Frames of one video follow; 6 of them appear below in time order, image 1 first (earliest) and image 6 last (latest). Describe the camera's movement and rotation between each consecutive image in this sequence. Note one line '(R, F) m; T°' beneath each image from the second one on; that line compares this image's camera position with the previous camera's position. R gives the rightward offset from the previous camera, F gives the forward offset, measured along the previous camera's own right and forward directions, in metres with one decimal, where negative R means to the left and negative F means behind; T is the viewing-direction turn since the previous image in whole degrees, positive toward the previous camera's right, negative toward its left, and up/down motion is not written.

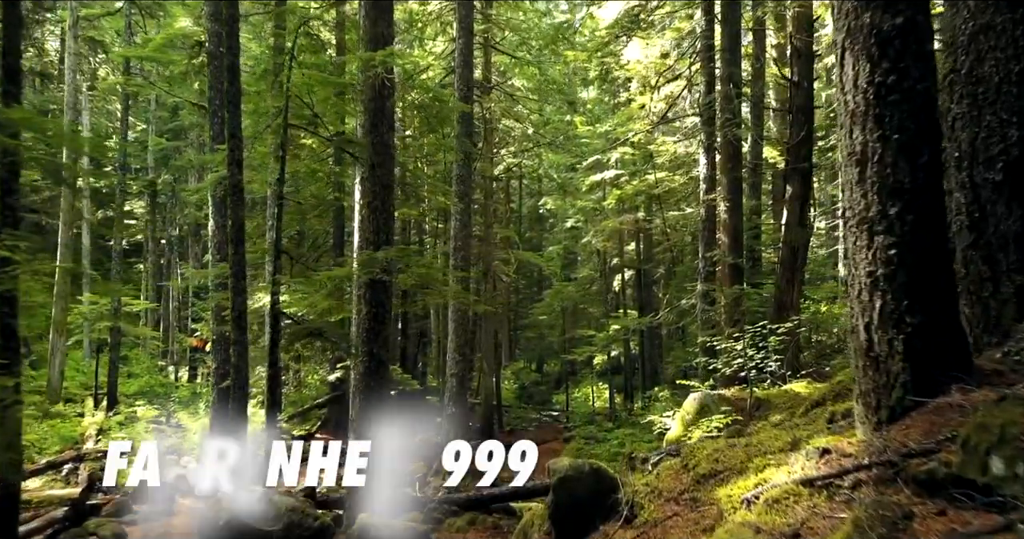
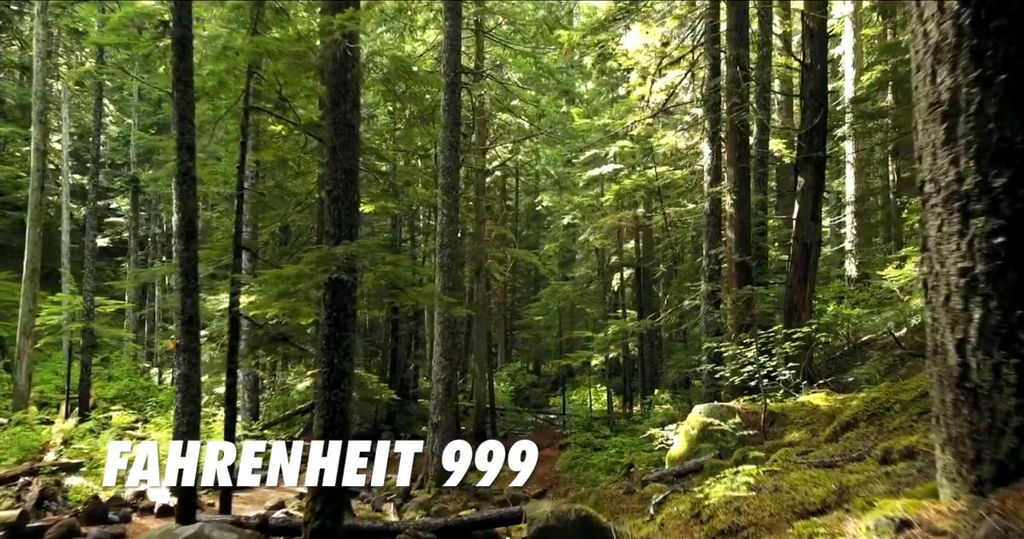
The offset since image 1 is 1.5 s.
(+0.2, +0.9) m; 0°
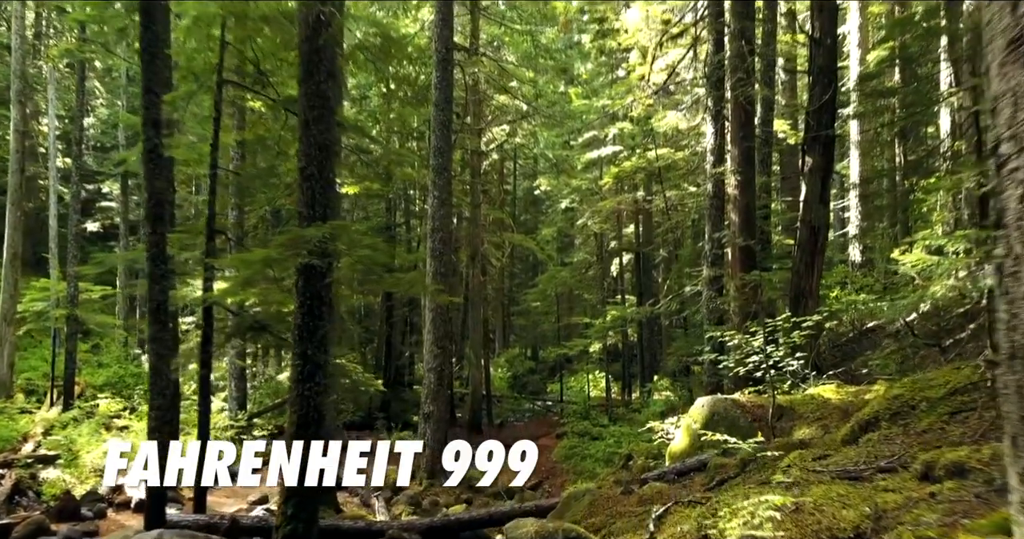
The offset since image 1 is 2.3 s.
(+0.1, +0.5) m; 0°
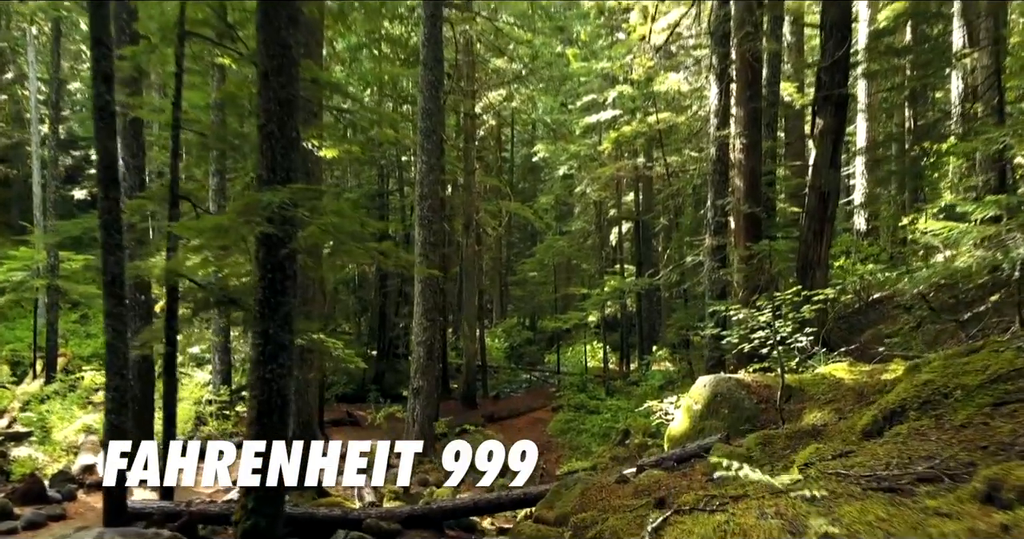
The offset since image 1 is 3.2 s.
(+0.1, +0.6) m; 0°
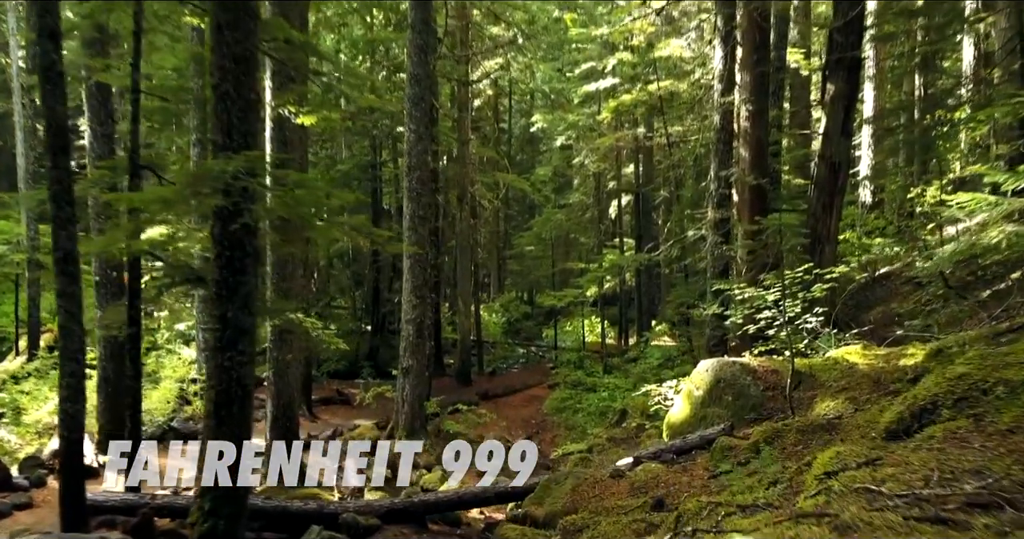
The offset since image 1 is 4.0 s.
(+0.1, +0.5) m; 0°
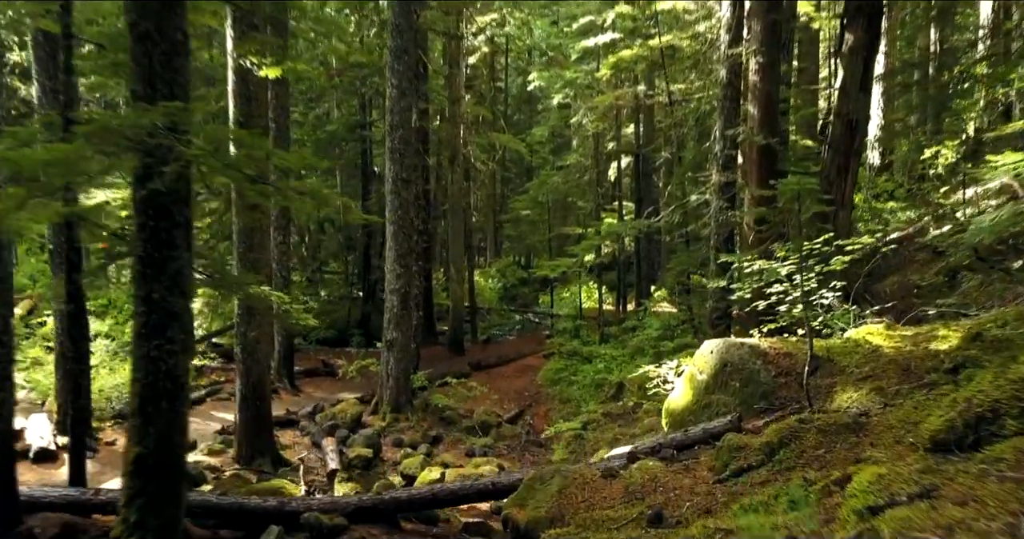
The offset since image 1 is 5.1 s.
(+0.1, +0.7) m; 0°
